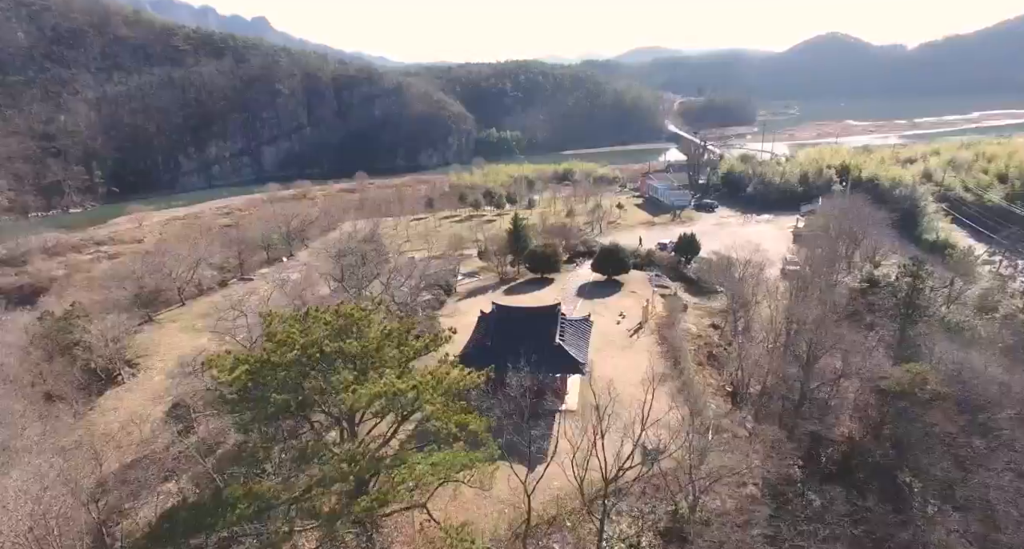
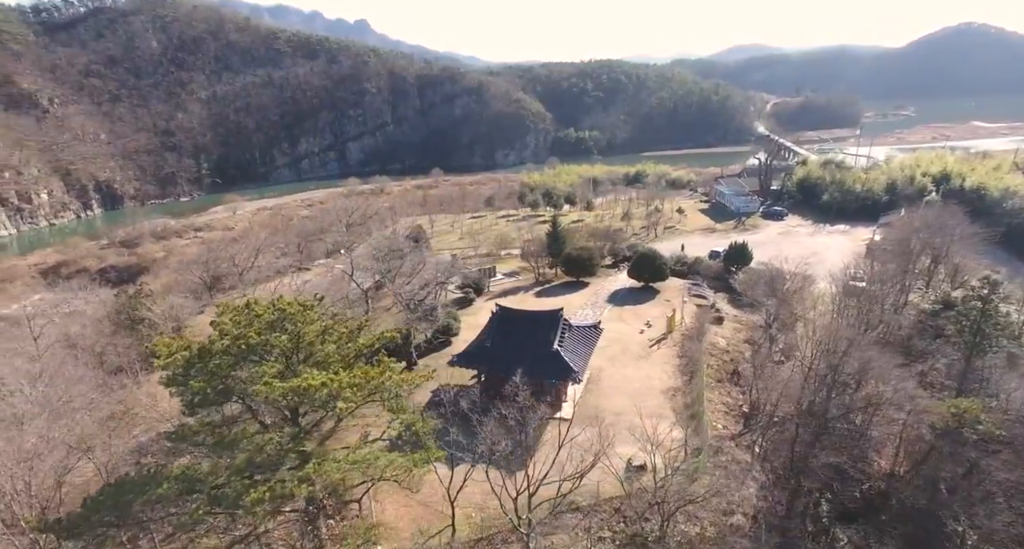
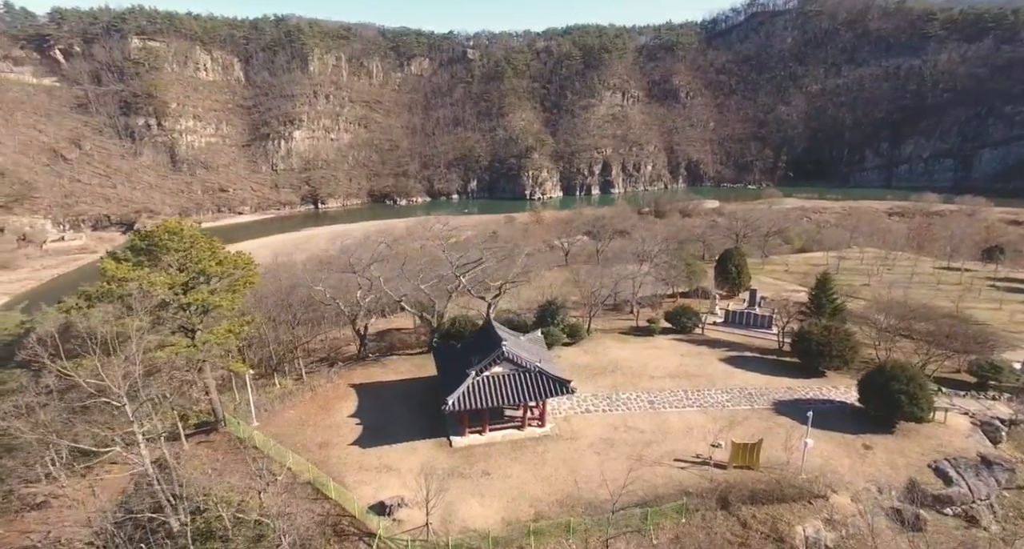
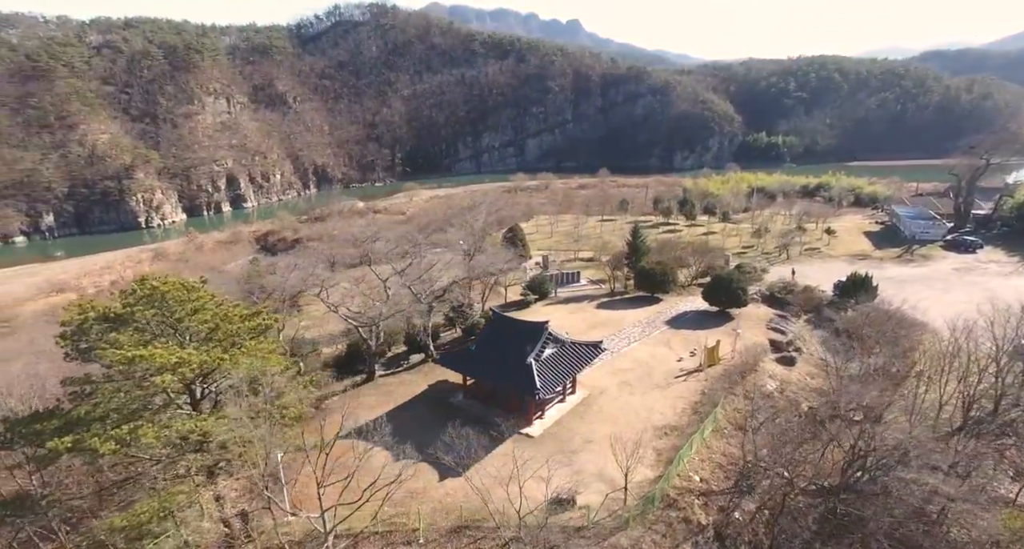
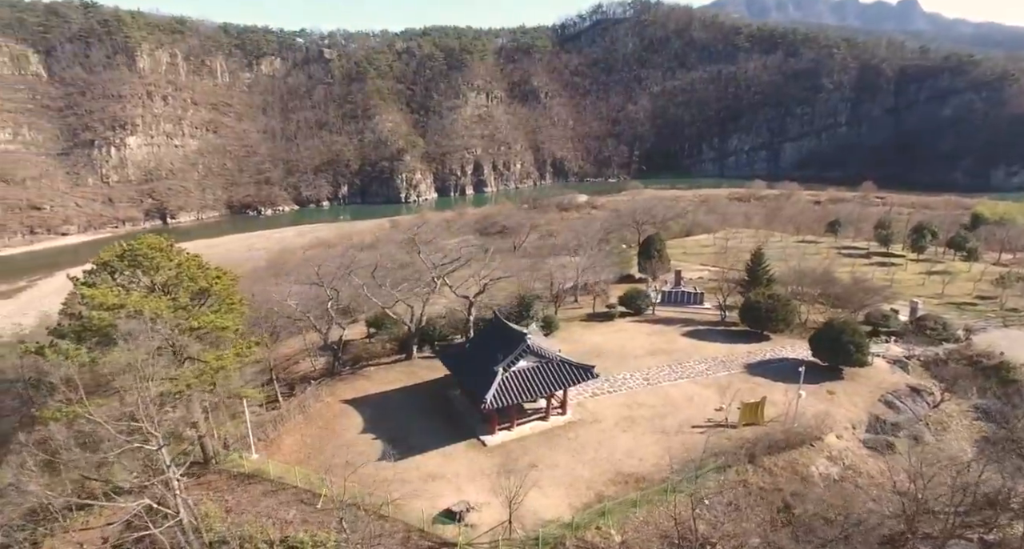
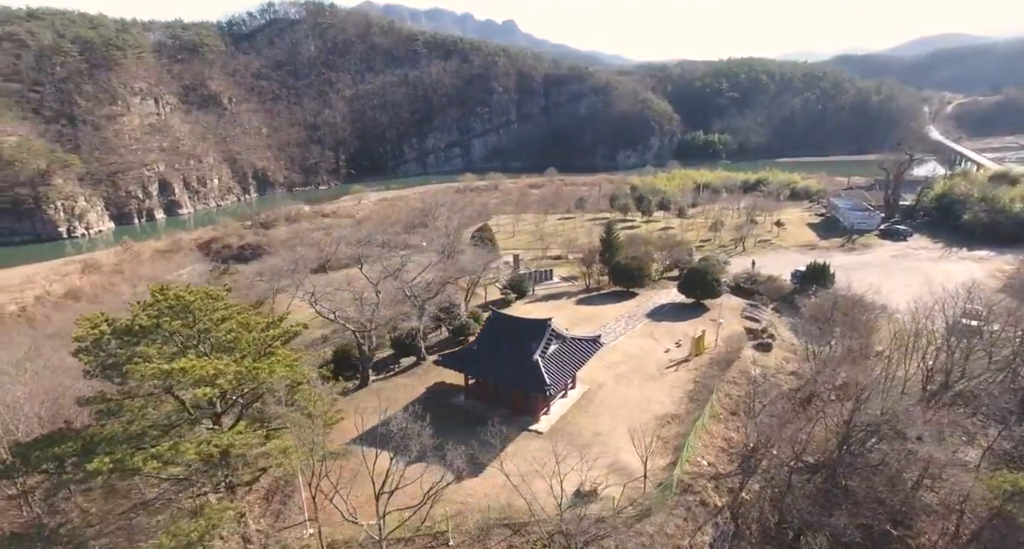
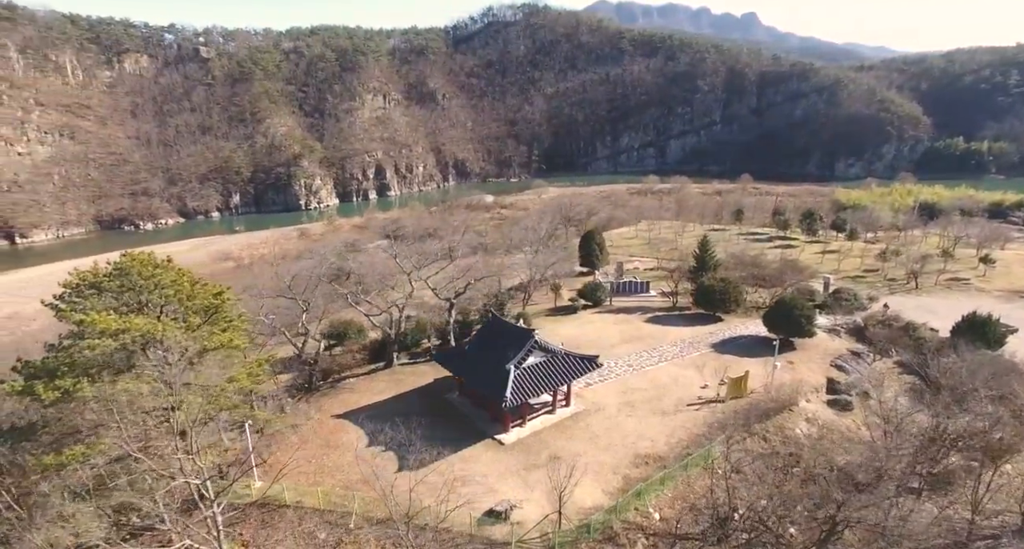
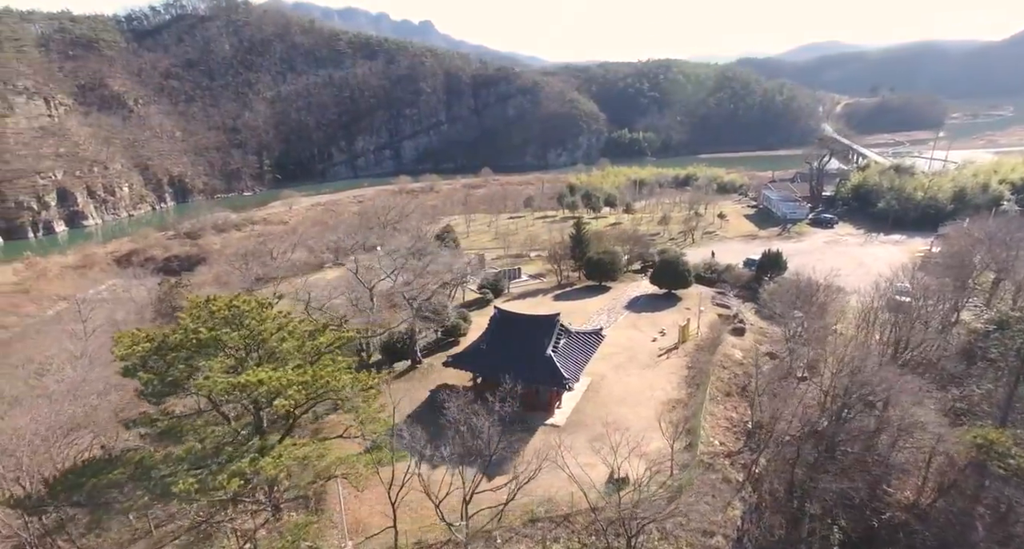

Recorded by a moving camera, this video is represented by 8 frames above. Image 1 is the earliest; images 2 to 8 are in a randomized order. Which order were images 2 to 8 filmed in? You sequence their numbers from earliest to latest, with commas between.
2, 8, 6, 4, 7, 5, 3
